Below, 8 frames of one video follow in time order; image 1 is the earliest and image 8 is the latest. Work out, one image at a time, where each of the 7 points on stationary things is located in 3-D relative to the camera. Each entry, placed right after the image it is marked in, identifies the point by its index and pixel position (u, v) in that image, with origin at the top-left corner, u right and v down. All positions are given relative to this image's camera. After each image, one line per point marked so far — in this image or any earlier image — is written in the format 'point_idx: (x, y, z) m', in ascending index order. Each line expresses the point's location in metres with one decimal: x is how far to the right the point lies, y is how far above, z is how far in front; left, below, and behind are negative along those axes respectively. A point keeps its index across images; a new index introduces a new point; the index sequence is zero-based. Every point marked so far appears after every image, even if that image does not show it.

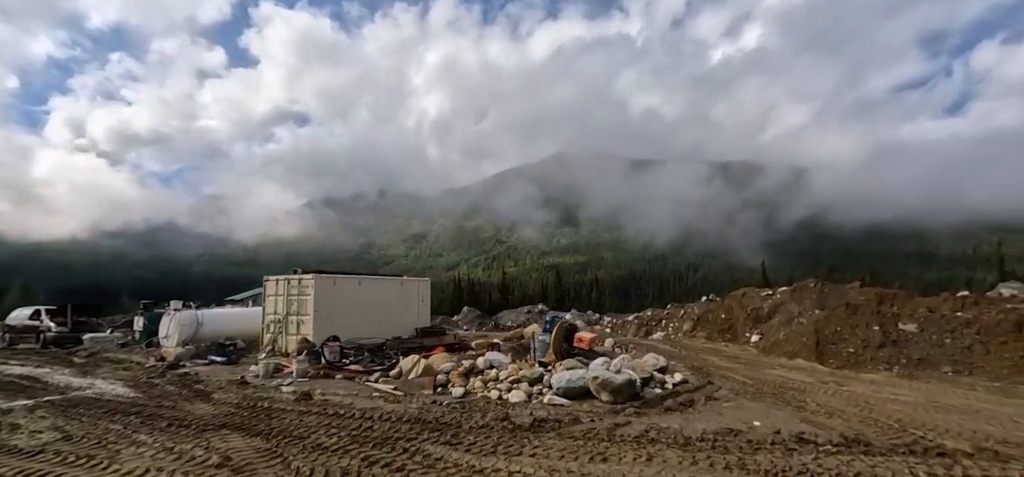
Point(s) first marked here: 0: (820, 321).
0: (+11.0, -3.0, +17.4) m
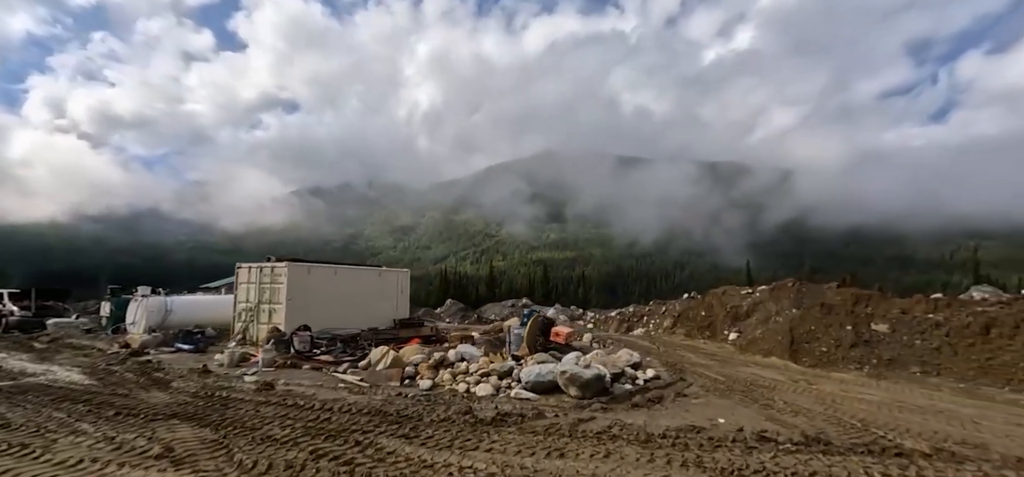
0: (+10.1, -2.9, +17.4) m
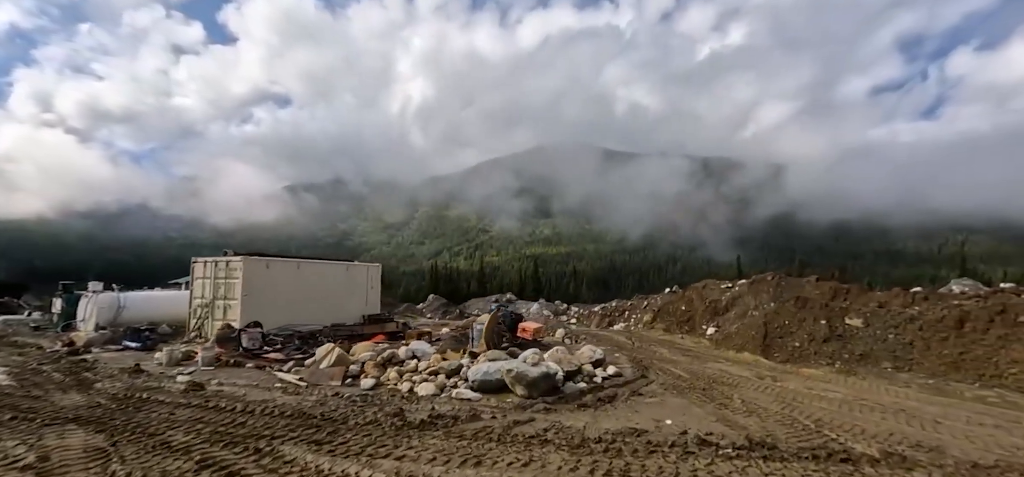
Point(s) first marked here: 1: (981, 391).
0: (+8.9, -2.6, +16.8) m
1: (+10.1, -3.3, +10.4) m
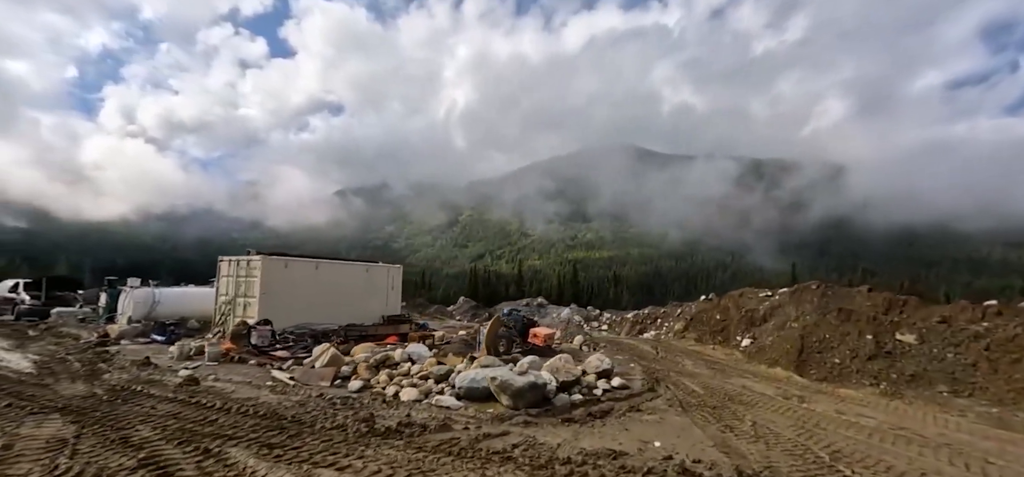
0: (+9.3, -2.7, +15.2) m
1: (+9.8, -3.4, +8.7) m
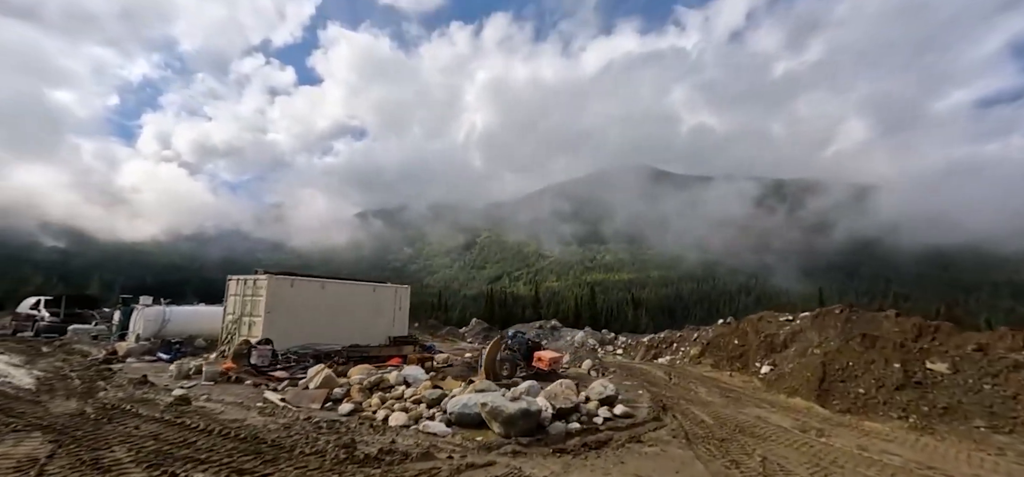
0: (+9.4, -3.4, +14.3) m
1: (+9.6, -3.7, +7.8) m
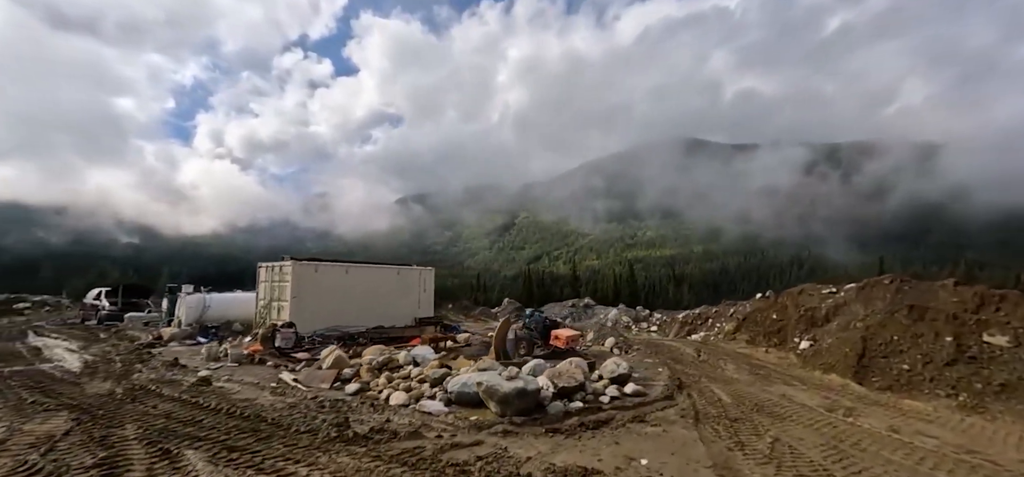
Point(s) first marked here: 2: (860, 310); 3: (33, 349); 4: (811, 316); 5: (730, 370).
0: (+9.9, -2.4, +13.1) m
1: (+9.4, -3.0, +6.7) m
2: (+11.0, -2.3, +15.3) m
3: (-14.9, -3.4, +15.0) m
4: (+10.4, -2.7, +16.8) m
5: (+6.3, -3.8, +13.9) m
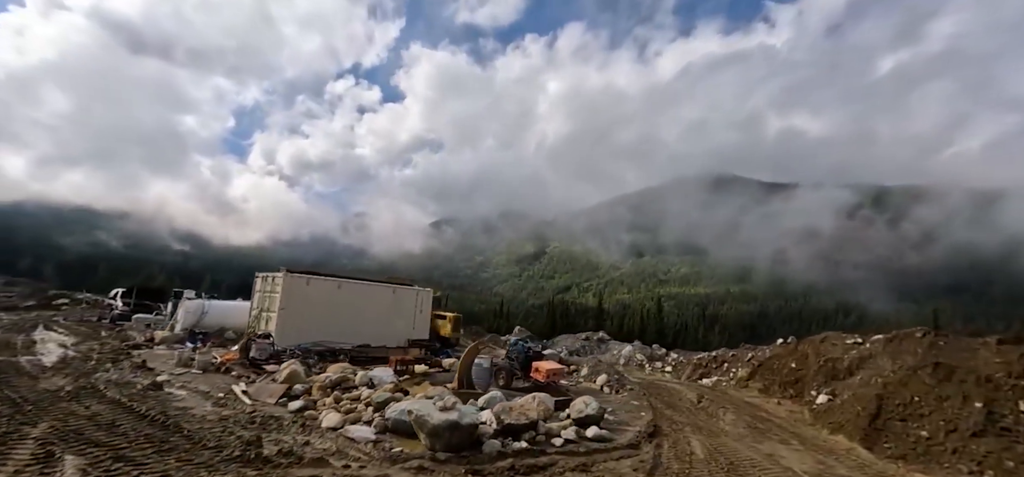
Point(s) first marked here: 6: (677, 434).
0: (+9.1, -3.4, +11.5) m
1: (+8.1, -3.6, +5.0) m
2: (+10.4, -3.5, +13.5) m
3: (-15.4, -3.3, +15.4) m
4: (+9.9, -4.0, +15.0) m
5: (+5.6, -4.7, +12.5) m
6: (+3.6, -4.2, +10.3) m
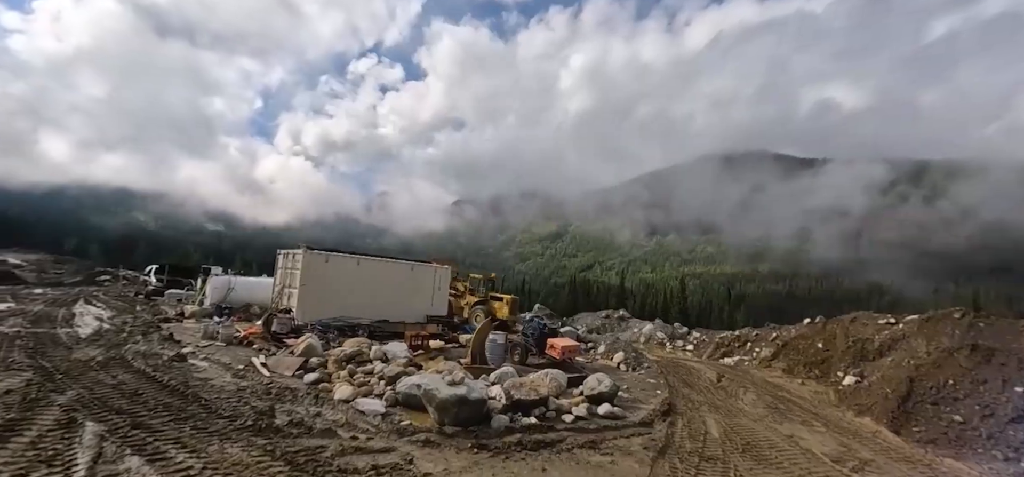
0: (+9.4, -2.9, +10.9) m
1: (+8.0, -3.3, +4.6) m
2: (+10.8, -2.9, +12.9) m
3: (-14.9, -2.5, +16.2) m
4: (+10.4, -3.3, +14.4) m
5: (+5.9, -4.1, +12.2) m
6: (+3.9, -3.7, +10.1) m
